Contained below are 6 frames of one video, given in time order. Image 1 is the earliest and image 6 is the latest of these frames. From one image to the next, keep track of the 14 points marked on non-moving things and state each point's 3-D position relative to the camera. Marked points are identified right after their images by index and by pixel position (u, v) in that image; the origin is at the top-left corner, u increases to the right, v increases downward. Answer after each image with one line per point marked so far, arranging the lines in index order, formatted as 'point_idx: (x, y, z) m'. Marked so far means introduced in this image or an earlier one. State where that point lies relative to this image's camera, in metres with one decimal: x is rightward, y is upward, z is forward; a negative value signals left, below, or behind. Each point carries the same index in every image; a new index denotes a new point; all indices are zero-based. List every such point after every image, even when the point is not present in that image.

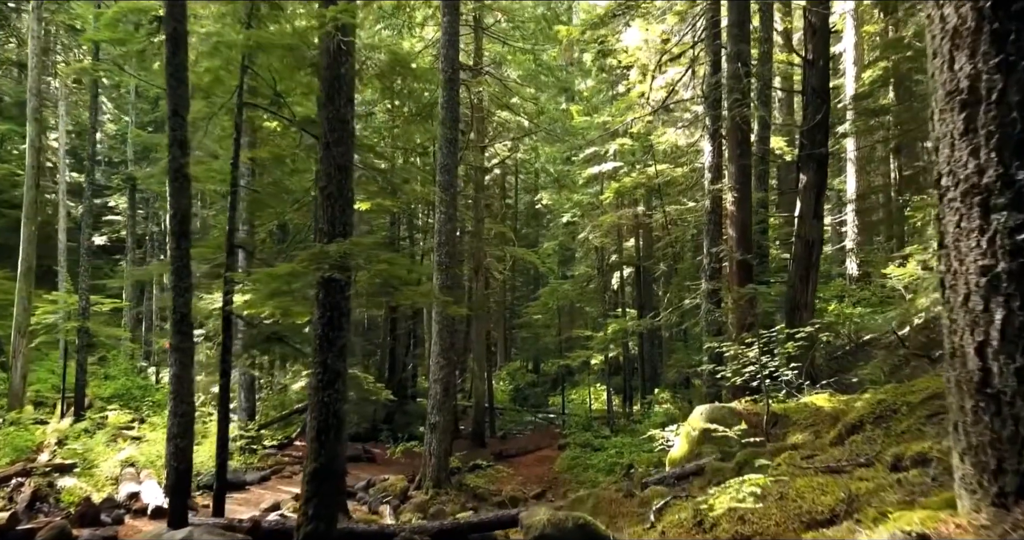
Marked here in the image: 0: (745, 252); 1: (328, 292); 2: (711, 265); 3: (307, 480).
0: (+3.6, +0.3, +11.4) m
1: (-1.6, -0.2, +6.4) m
2: (+3.3, +0.1, +12.3) m
3: (-1.7, -1.8, +6.2) m
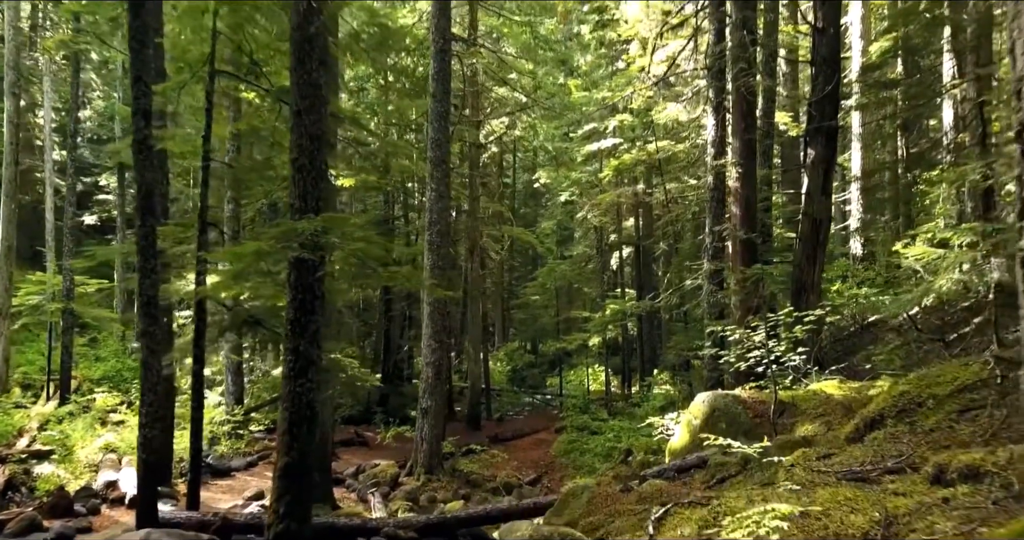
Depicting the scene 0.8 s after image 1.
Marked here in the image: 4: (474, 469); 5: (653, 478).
0: (+3.5, +0.6, +10.9) m
1: (-1.7, 0.0, +5.9) m
2: (+3.2, +0.4, +11.8) m
3: (-1.8, -1.6, +5.7) m
4: (-0.7, -3.8, +13.9) m
5: (+1.3, -1.9, +6.7) m
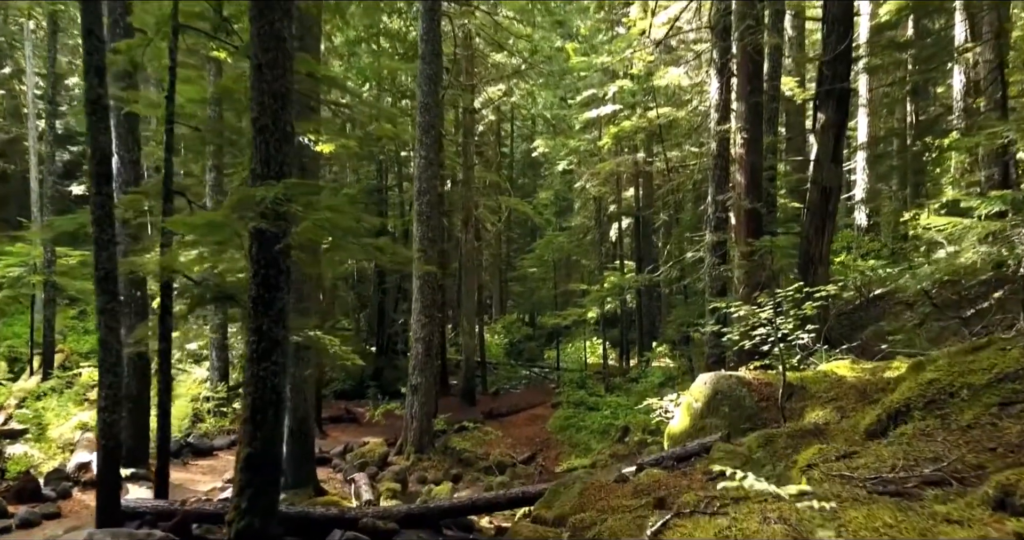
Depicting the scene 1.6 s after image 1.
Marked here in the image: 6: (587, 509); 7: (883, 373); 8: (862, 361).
0: (+3.4, +1.0, +10.3) m
1: (-1.8, +0.2, +5.3) m
2: (+3.1, +0.9, +11.2) m
3: (-1.9, -1.4, +5.2) m
4: (-0.8, -3.3, +13.5) m
5: (+1.2, -1.7, +6.2) m
6: (+0.6, -1.8, +5.5) m
7: (+3.2, -0.9, +6.3) m
8: (+3.4, -0.9, +7.1) m
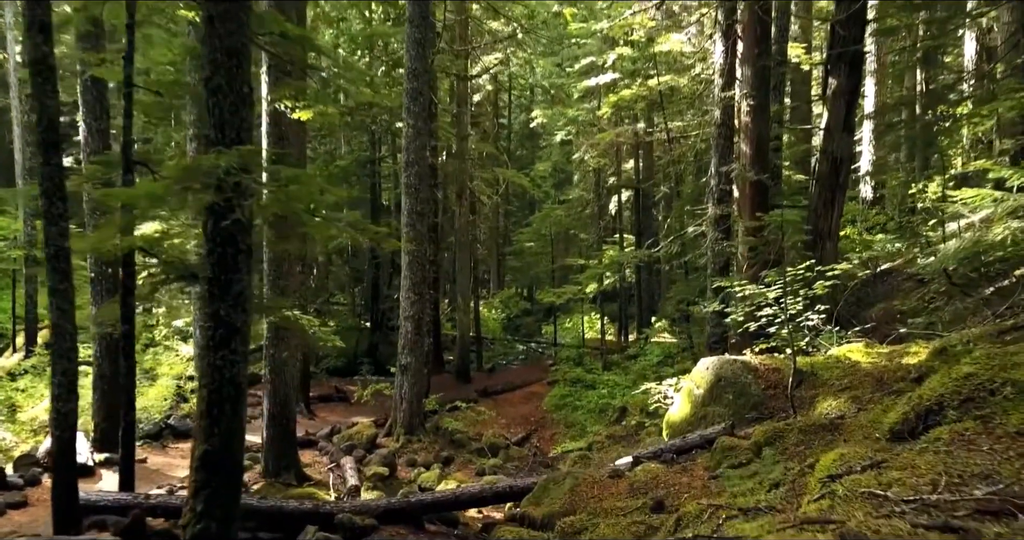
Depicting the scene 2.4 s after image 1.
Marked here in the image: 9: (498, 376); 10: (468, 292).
0: (+3.3, +1.3, +9.7) m
1: (-1.9, +0.3, +4.8) m
2: (+3.0, +1.2, +10.7) m
3: (-2.1, -1.3, +4.8) m
4: (-0.9, -2.8, +13.1) m
5: (+1.1, -1.5, +5.7) m
6: (+0.4, -1.6, +5.0) m
7: (+3.1, -0.7, +5.8) m
8: (+3.3, -0.7, +6.6) m
9: (-0.4, -2.8, +19.7) m
10: (-1.1, -0.6, +19.0) m
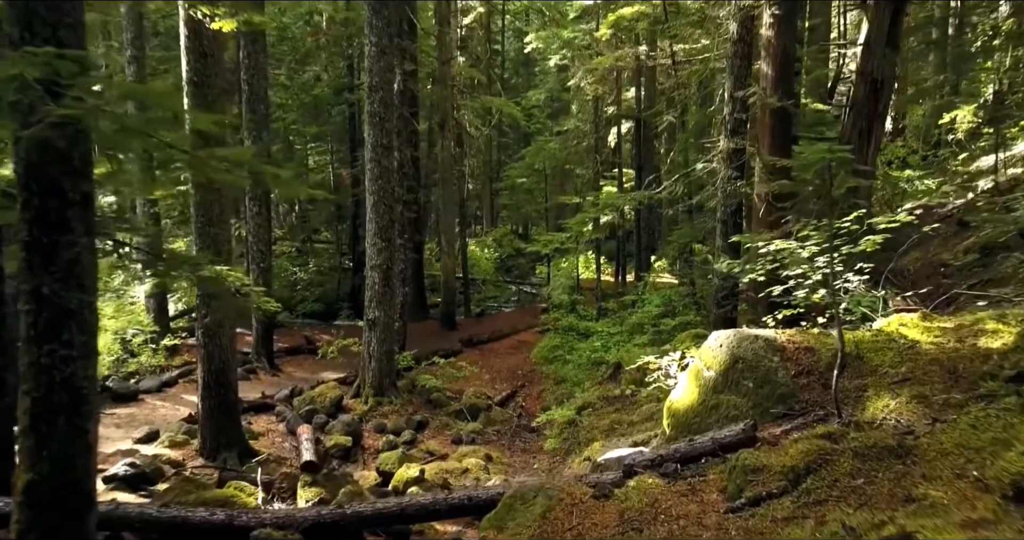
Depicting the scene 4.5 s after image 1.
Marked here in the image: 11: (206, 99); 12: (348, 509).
0: (+3.0, +1.9, +8.1) m
1: (-2.2, +0.5, +3.3) m
2: (+2.7, +1.9, +9.1) m
3: (-2.3, -1.1, +3.5) m
4: (-1.2, -1.9, +11.9) m
5: (+0.8, -1.2, +4.4) m
6: (+0.2, -1.4, +3.7) m
7: (+2.8, -0.4, +4.5) m
8: (+3.0, -0.3, +5.3) m
9: (-0.6, -1.3, +18.5) m
10: (-1.4, +0.9, +17.6) m
11: (-3.1, +1.7, +7.4) m
12: (-1.1, -1.7, +5.1) m
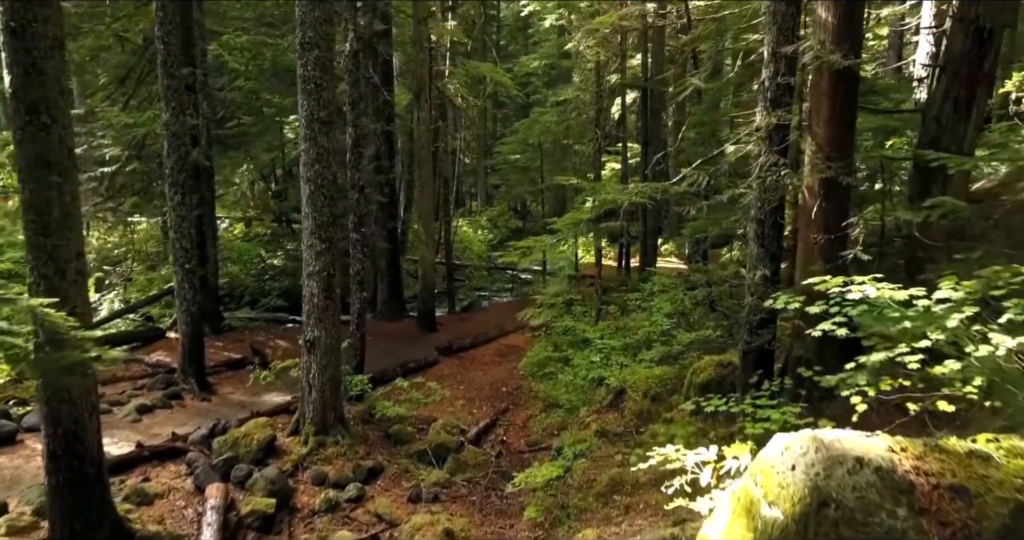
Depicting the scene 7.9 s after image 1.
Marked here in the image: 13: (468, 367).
0: (+2.7, +1.7, +5.9) m
1: (-2.5, +0.1, +1.1) m
2: (+2.5, +1.8, +6.8) m
3: (-2.6, -1.4, +1.3) m
4: (-1.5, -1.9, +9.8) m
5: (+0.5, -1.5, +2.3) m
6: (-0.1, -1.8, +1.6) m
7: (+2.5, -0.8, +2.3) m
8: (+2.7, -0.6, +3.1) m
9: (-0.9, -1.1, +16.4) m
10: (-1.7, +1.1, +15.4) m
11: (-3.4, +1.5, +5.2) m
12: (-1.4, -1.9, +3.0) m
13: (-0.7, -1.7, +12.5) m
